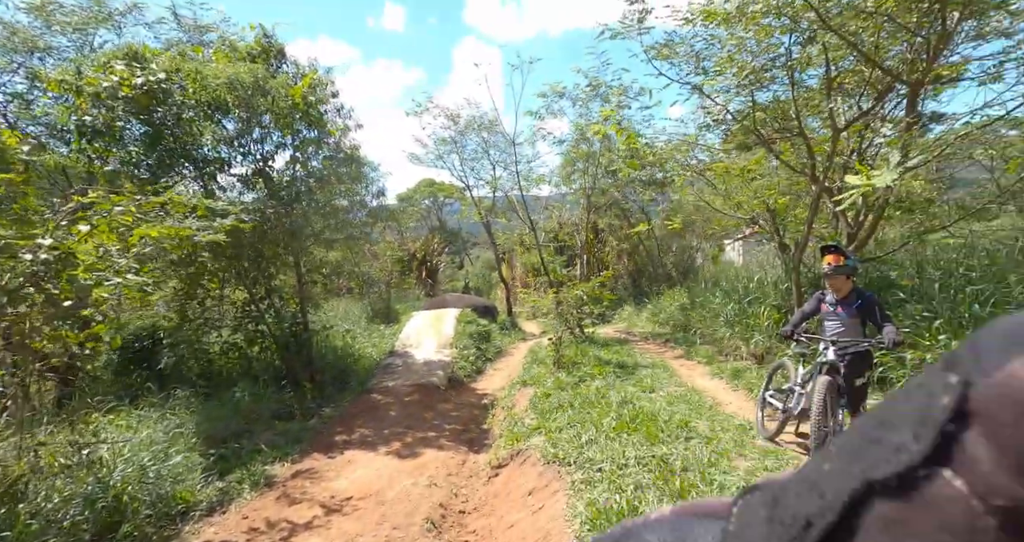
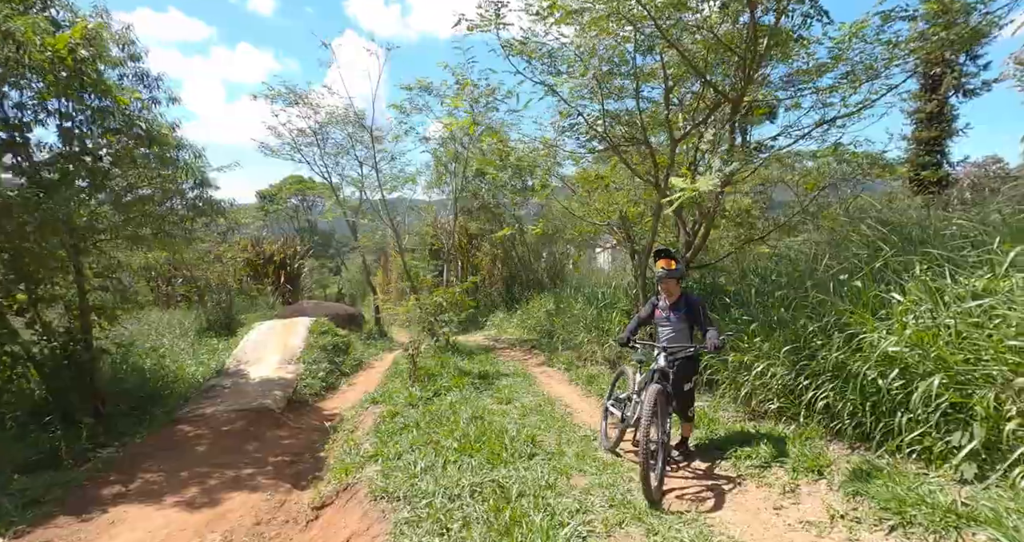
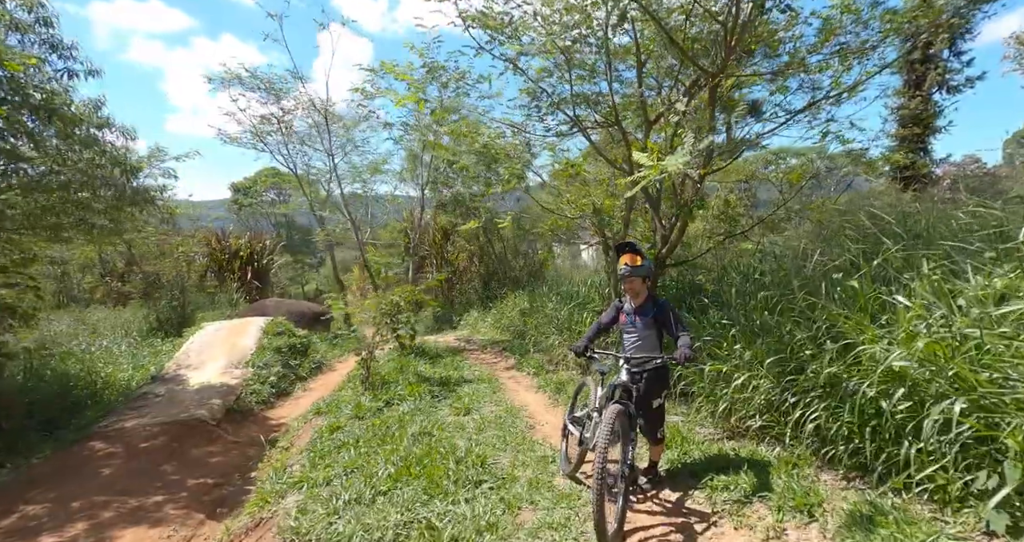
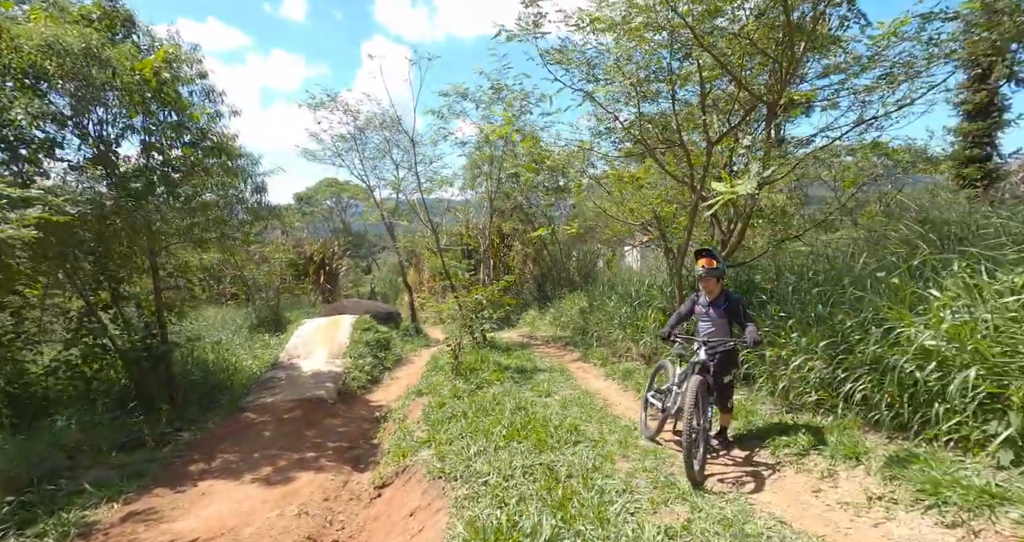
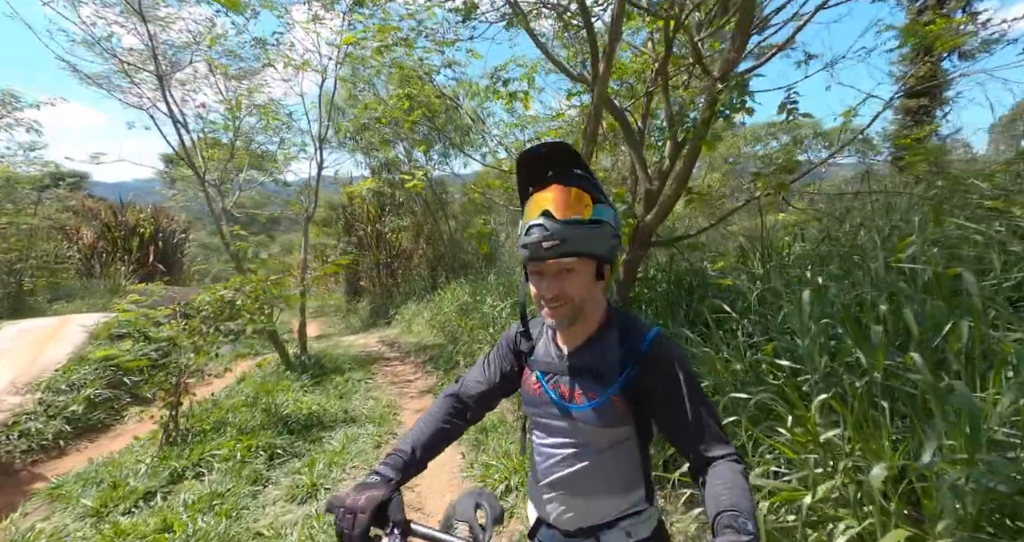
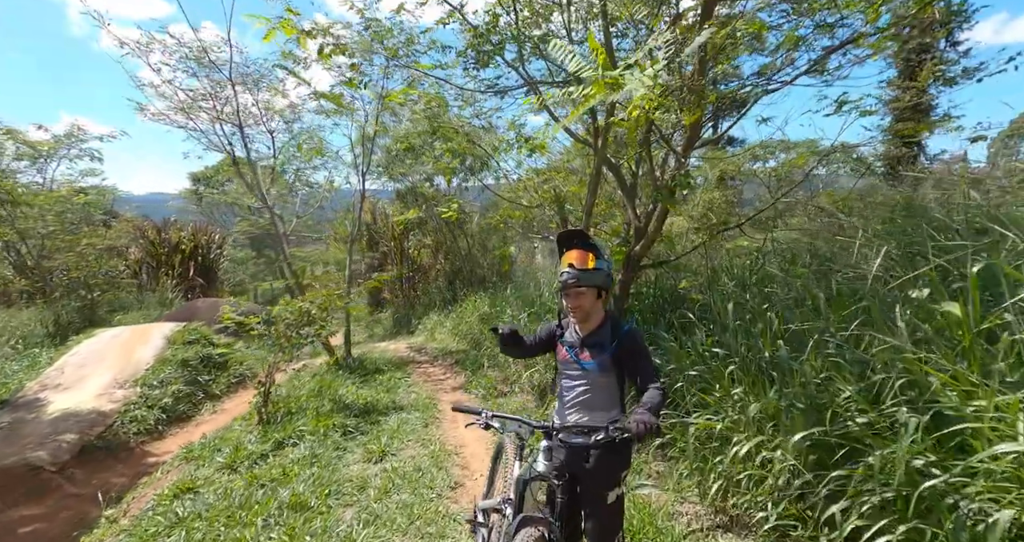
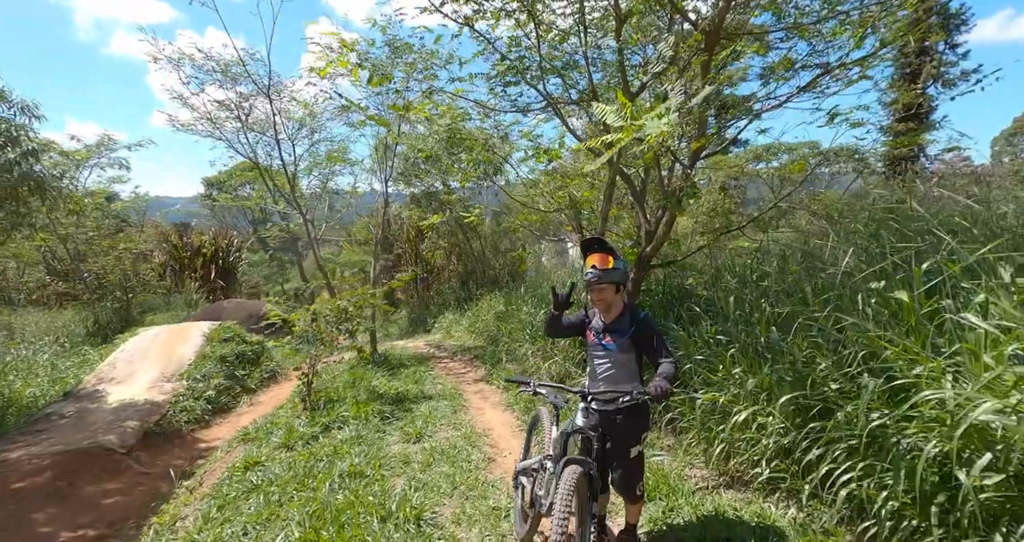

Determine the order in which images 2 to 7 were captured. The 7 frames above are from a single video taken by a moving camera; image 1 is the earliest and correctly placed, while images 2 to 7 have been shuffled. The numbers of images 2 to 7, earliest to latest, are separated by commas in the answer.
4, 2, 3, 7, 6, 5
